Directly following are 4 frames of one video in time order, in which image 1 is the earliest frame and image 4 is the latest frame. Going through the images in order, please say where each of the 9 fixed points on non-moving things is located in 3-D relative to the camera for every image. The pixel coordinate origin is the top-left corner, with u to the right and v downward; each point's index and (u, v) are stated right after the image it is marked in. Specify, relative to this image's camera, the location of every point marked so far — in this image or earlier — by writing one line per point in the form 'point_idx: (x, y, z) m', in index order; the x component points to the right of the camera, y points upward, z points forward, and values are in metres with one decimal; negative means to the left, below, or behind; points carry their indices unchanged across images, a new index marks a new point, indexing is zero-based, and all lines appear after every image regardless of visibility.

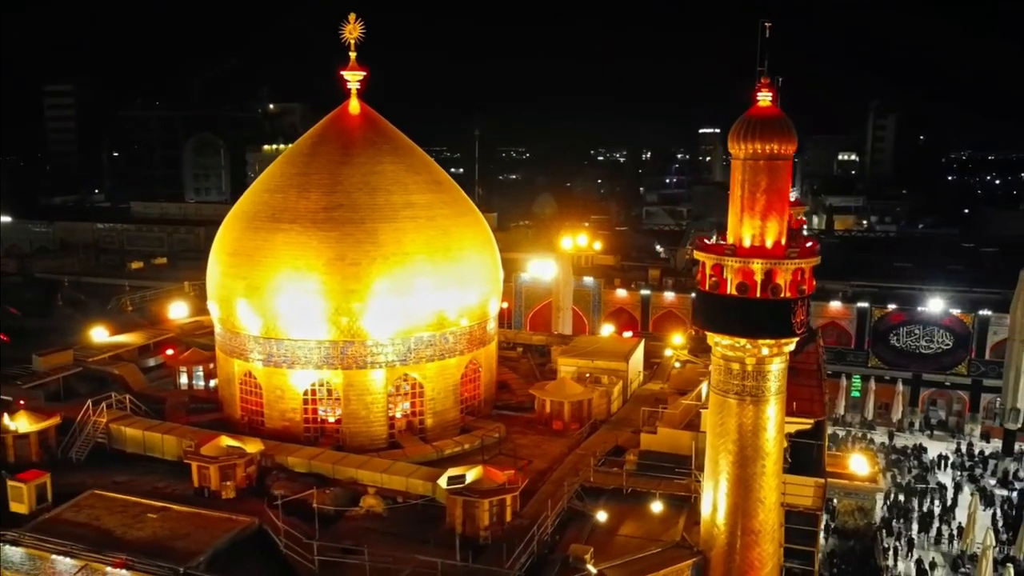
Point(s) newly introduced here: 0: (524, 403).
0: (+0.2, -1.7, +12.9) m
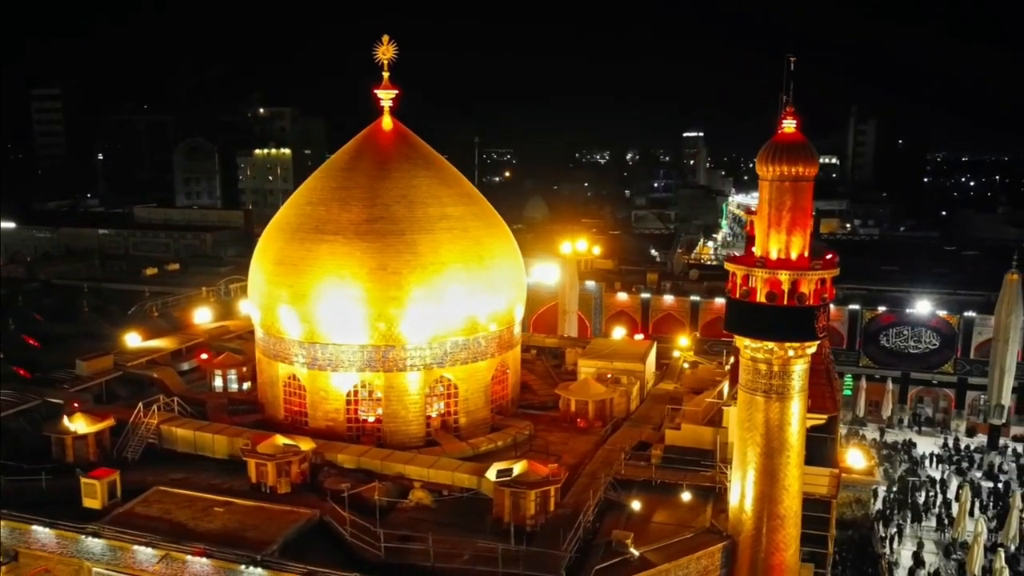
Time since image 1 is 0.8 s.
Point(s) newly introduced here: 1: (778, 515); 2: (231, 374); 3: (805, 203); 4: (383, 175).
0: (+0.6, -1.8, +13.7) m
1: (+2.7, -2.3, +8.9) m
2: (-4.8, -1.4, +14.5) m
3: (+2.9, +0.9, +8.7) m
4: (-1.8, +1.6, +12.5) m
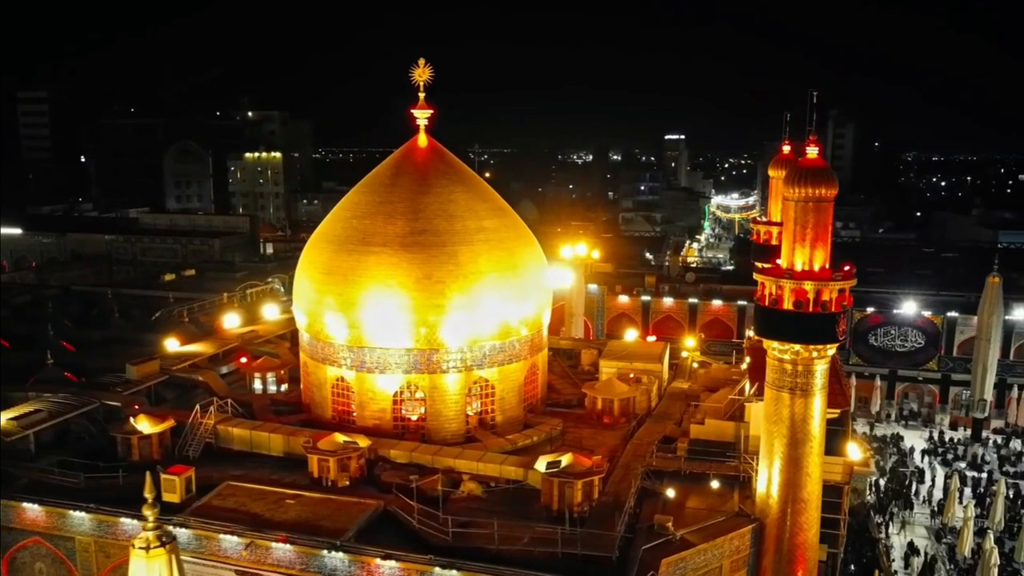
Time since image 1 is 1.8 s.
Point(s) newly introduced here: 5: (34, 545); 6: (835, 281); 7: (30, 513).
0: (+1.0, -1.9, +14.7) m
1: (+3.3, -2.4, +10.0) m
2: (-4.3, -1.6, +15.3) m
3: (+3.5, +0.8, +9.7) m
4: (-1.3, +1.5, +13.4) m
5: (-6.0, -3.2, +10.9) m
6: (+3.5, +0.1, +9.6) m
7: (-5.9, -2.8, +10.7) m
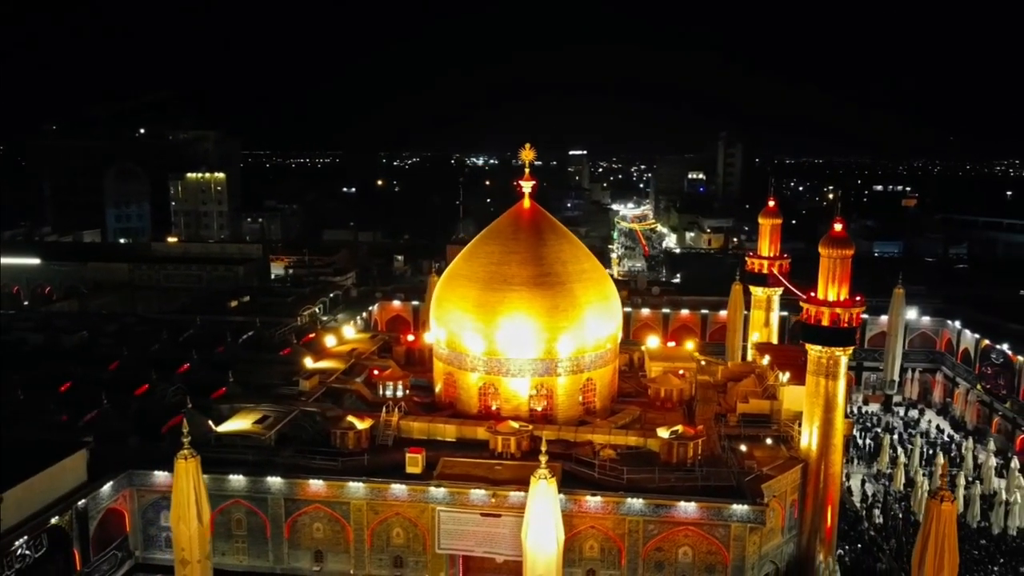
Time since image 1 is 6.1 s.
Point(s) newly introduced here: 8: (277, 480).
0: (+2.8, -2.4, +20.1) m
1: (+5.8, -2.8, +15.7) m
2: (-2.5, -2.2, +19.8) m
3: (+6.0, +0.3, +15.5) m
4: (+0.6, +0.9, +18.4) m
5: (-3.5, -3.9, +15.2) m
6: (+6.0, -0.3, +15.4) m
7: (-3.4, -3.4, +15.1) m
8: (-4.1, -3.3, +15.1) m
